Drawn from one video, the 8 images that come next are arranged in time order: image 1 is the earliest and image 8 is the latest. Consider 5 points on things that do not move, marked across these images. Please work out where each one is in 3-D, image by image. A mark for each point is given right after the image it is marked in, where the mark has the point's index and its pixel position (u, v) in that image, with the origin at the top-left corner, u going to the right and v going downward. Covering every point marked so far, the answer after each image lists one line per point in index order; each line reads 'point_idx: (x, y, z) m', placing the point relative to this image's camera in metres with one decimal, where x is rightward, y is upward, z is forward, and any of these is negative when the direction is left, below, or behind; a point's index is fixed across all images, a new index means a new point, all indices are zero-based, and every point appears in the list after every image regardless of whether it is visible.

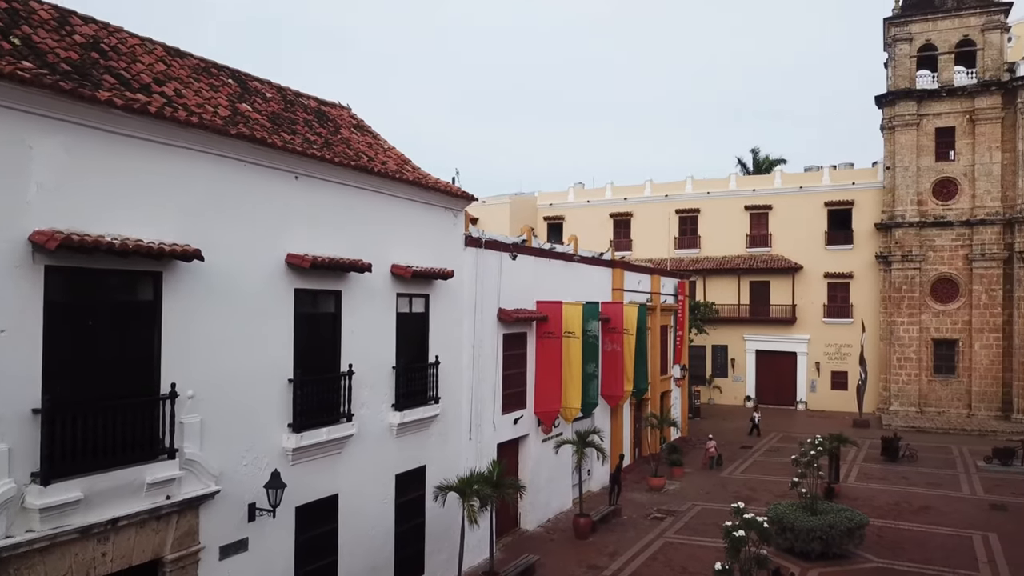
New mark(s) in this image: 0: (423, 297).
0: (-1.5, -0.2, +13.7) m
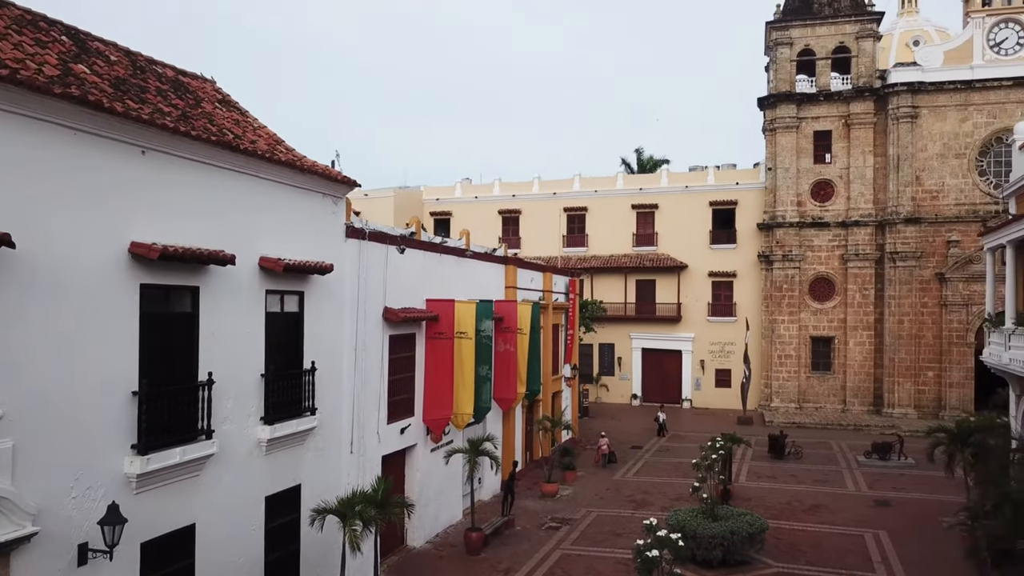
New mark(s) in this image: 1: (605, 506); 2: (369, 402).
0: (-3.2, -0.1, +12.2) m
1: (+2.2, -5.2, +19.2) m
2: (-2.5, -2.0, +14.0) m
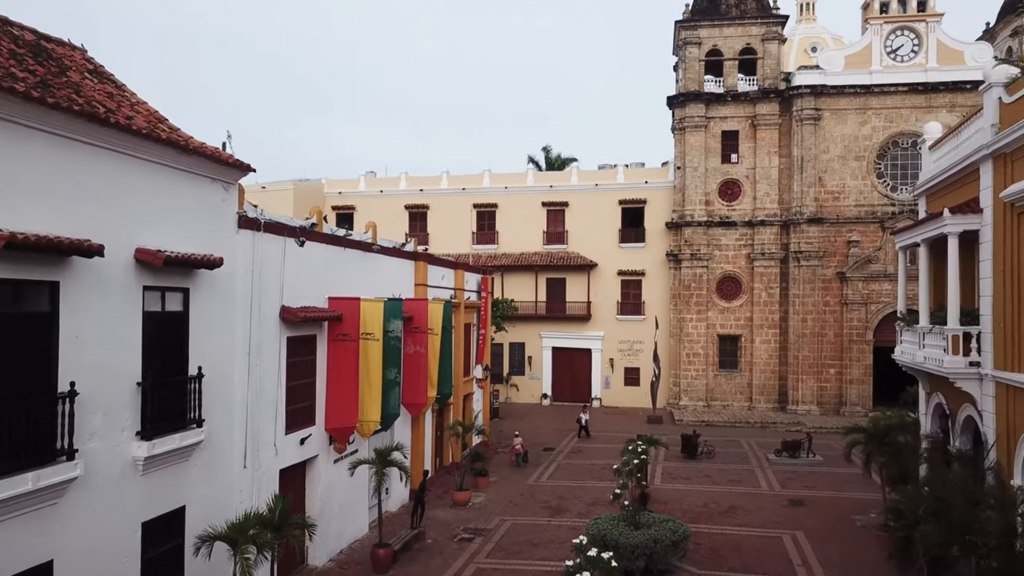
0: (-4.4, -0.1, +10.7) m
1: (+0.2, -5.1, +18.4) m
2: (-3.8, -1.9, +12.7) m
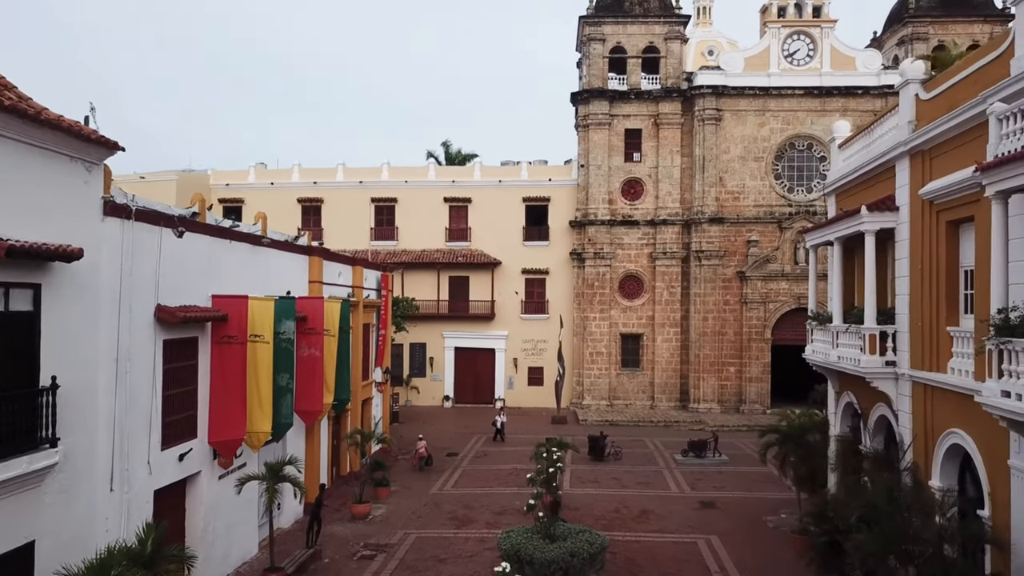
0: (-5.4, 0.0, +9.1) m
1: (-1.9, -5.1, +17.3) m
2: (-5.1, -1.9, +11.1) m
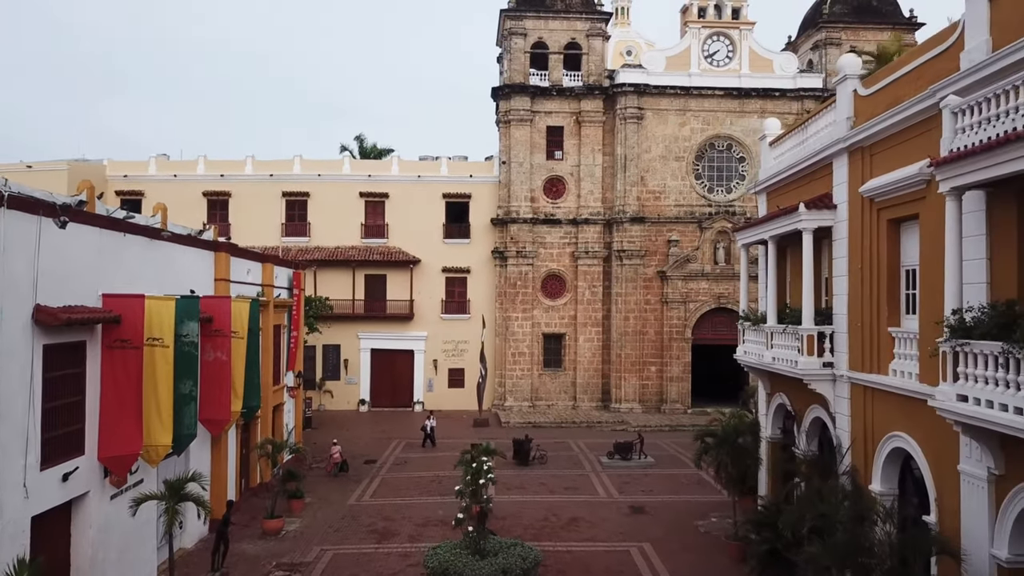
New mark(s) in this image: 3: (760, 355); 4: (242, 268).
0: (-6.0, 0.0, +7.6) m
1: (-3.4, -5.0, +16.2) m
2: (-5.9, -1.8, +9.7) m
3: (+4.6, -1.2, +15.1) m
4: (-6.2, +0.5, +18.7) m
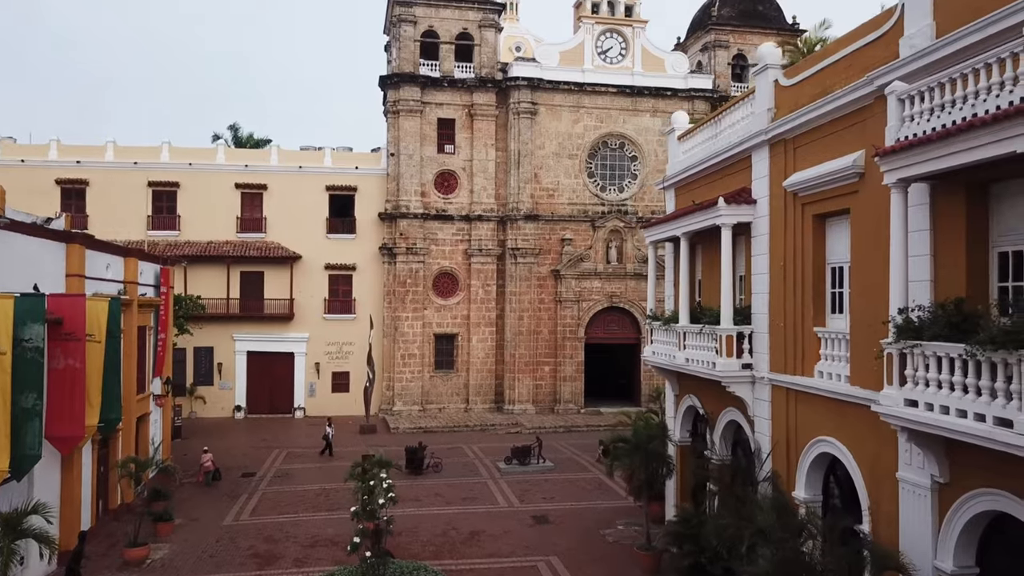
0: (-6.6, +0.1, +5.6) m
1: (-5.2, -5.0, +14.4) m
2: (-6.8, -1.8, +7.6) m
3: (+2.8, -1.2, +14.5) m
4: (-8.3, +0.5, +16.5) m
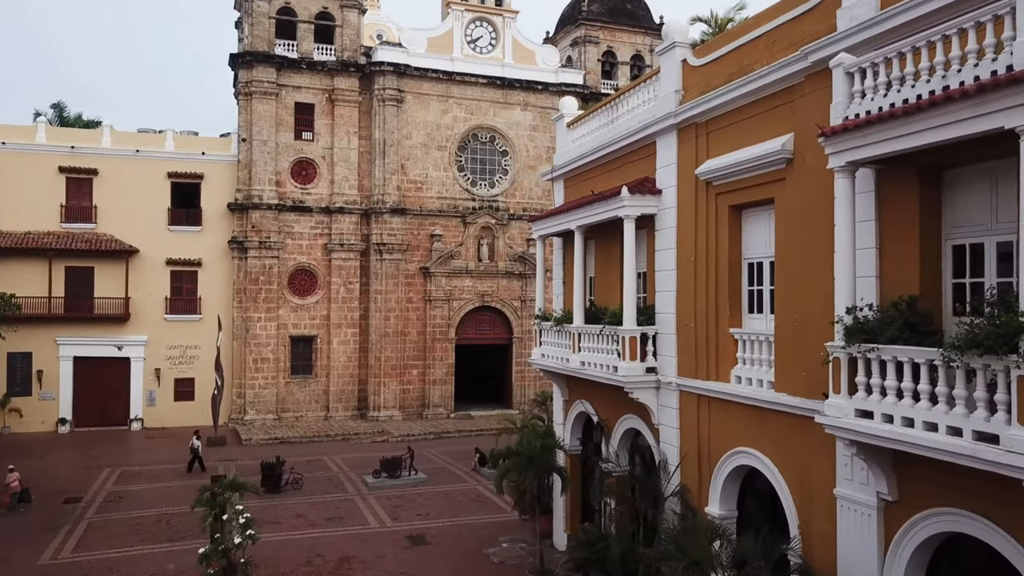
0: (-6.8, +0.1, +2.9) m
1: (-7.0, -4.9, +11.8) m
2: (-7.4, -1.7, +4.9) m
3: (+0.9, -1.2, +13.3) m
4: (-10.5, +0.6, +13.4) m
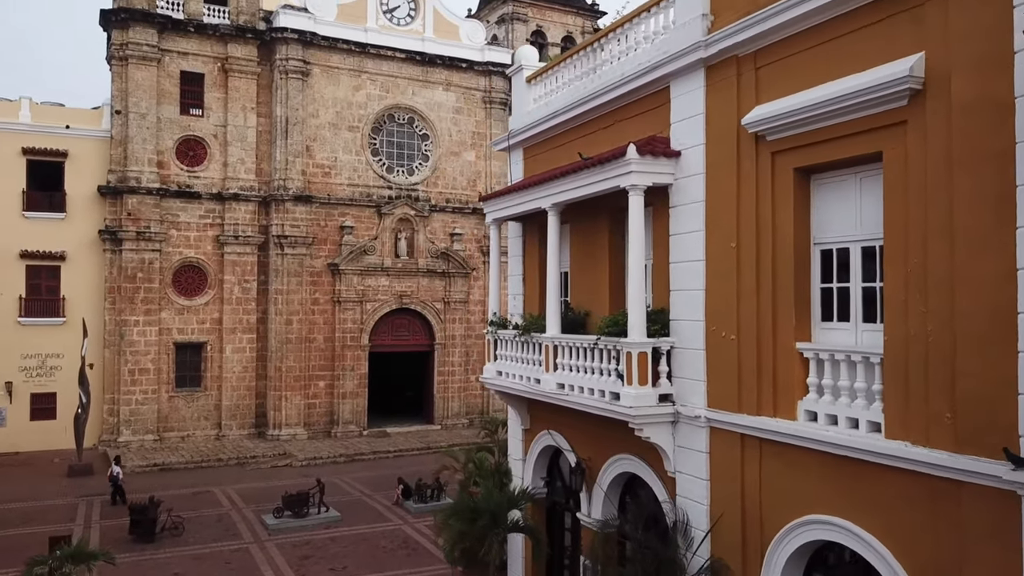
0: (-6.2, +0.2, -1.1) m
1: (-7.4, -4.9, +7.7) m
2: (-7.0, -1.7, +0.7) m
3: (+0.3, -1.1, +10.1) m
4: (-11.0, +0.7, +8.9) m
